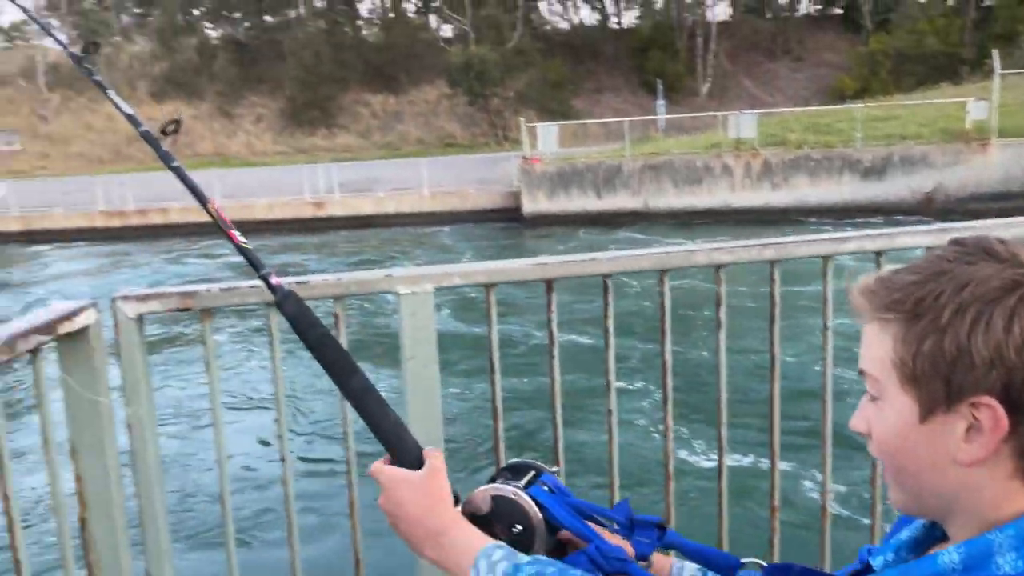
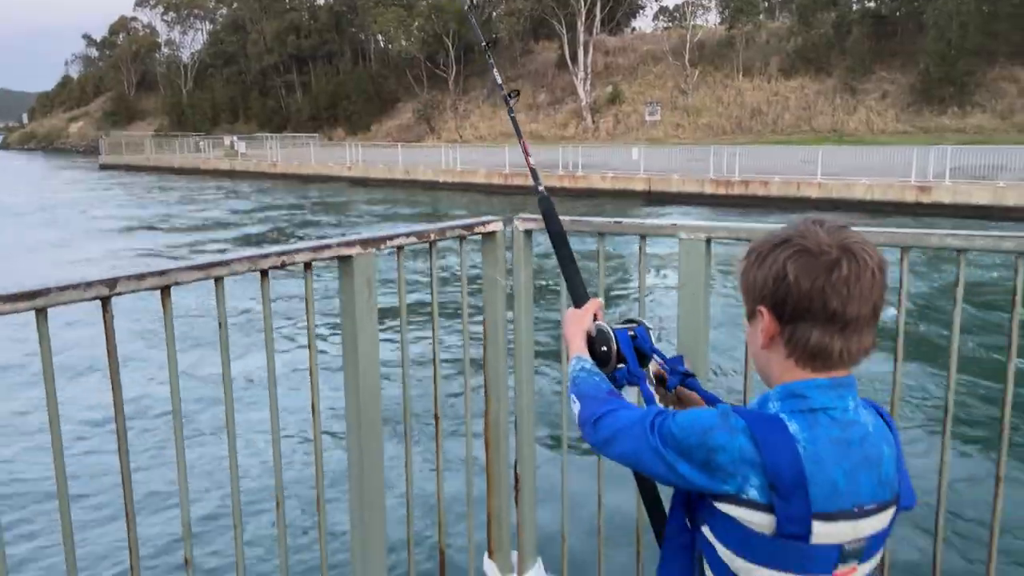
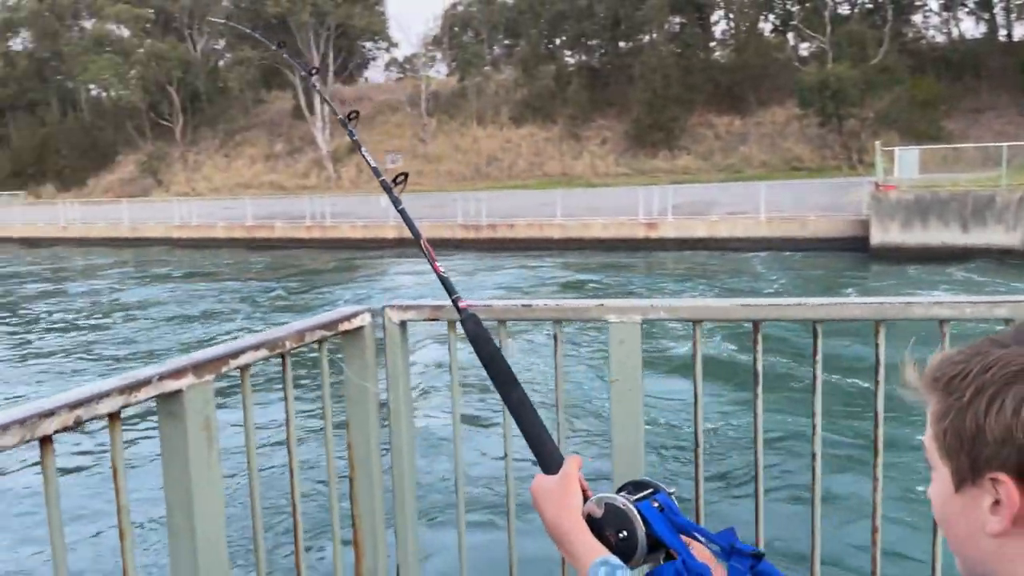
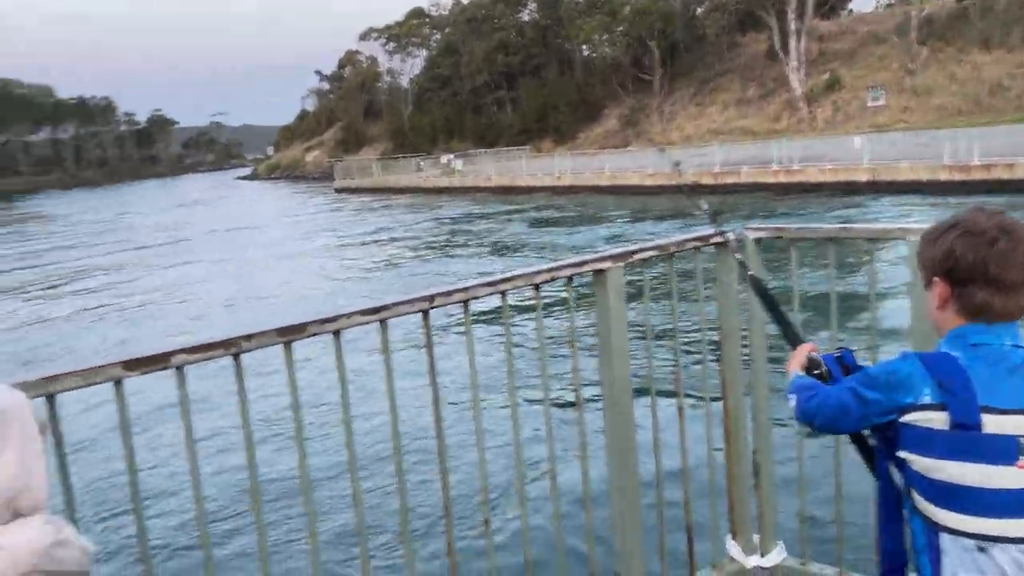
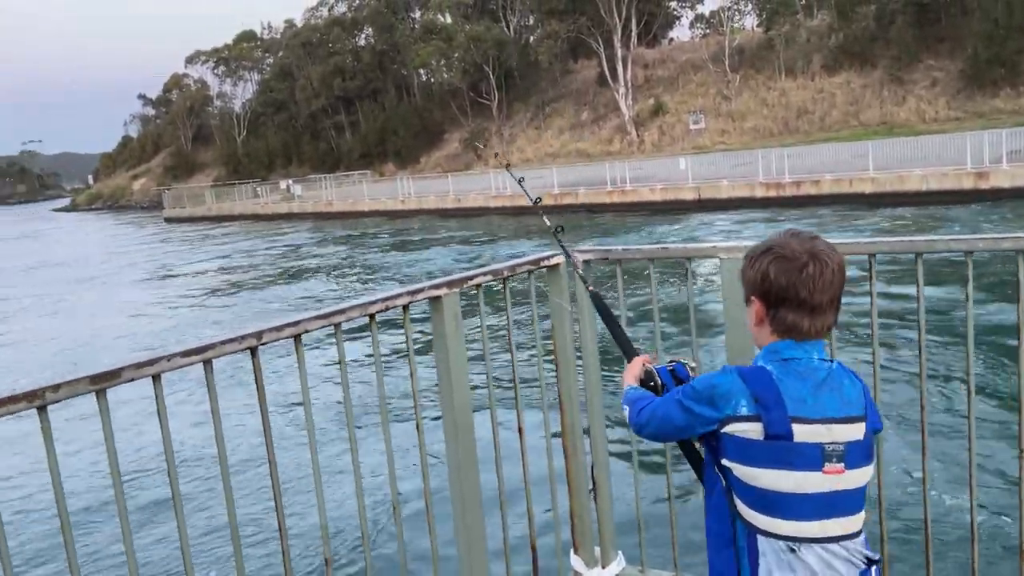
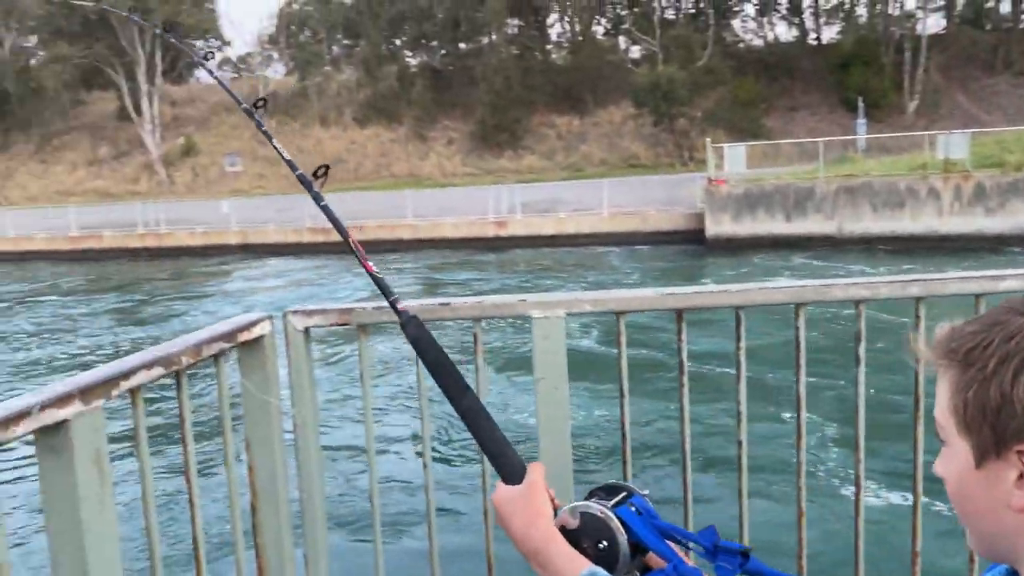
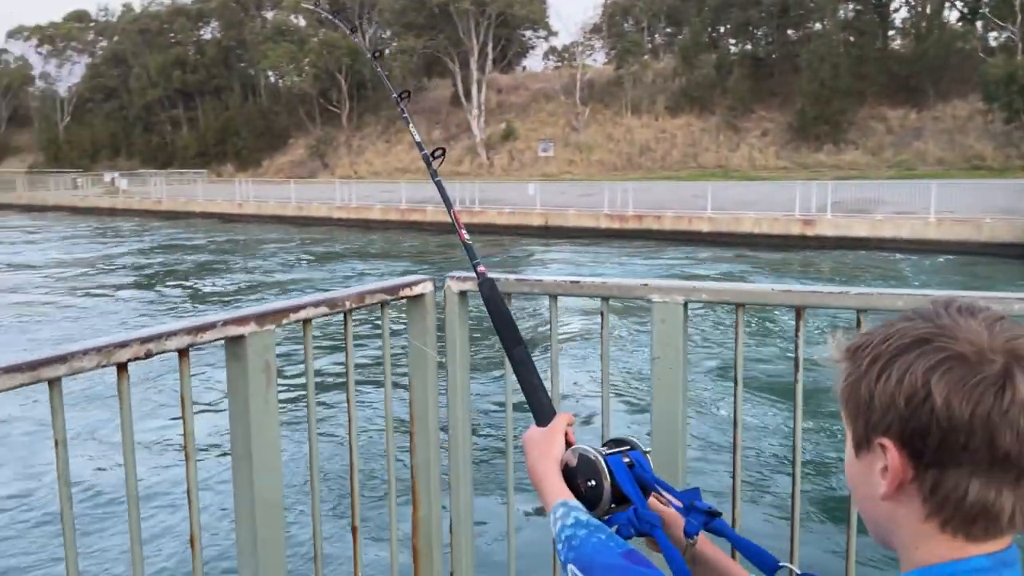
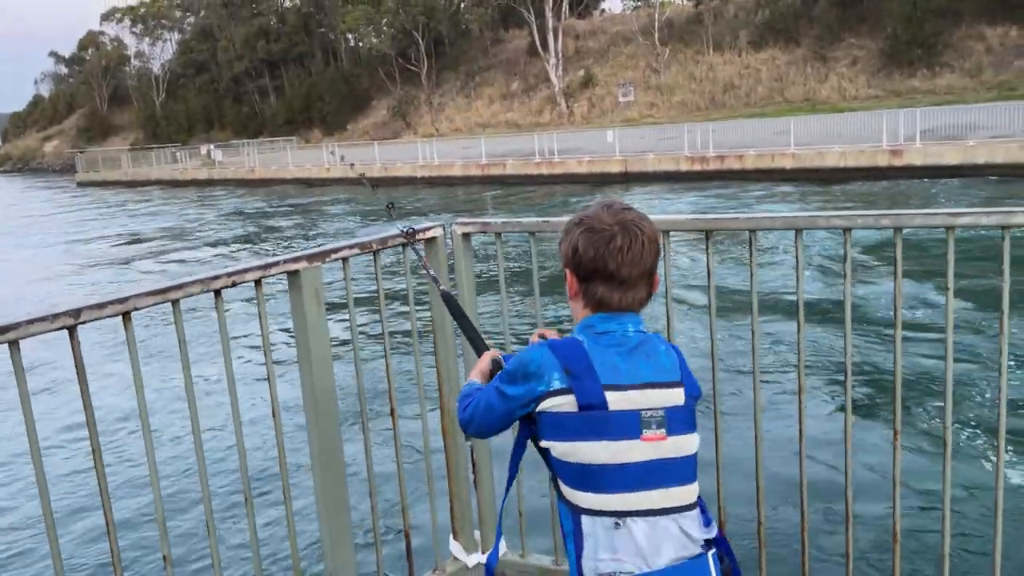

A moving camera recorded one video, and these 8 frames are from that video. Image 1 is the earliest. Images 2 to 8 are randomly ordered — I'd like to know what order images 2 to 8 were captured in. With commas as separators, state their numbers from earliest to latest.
6, 3, 7, 2, 8, 5, 4
